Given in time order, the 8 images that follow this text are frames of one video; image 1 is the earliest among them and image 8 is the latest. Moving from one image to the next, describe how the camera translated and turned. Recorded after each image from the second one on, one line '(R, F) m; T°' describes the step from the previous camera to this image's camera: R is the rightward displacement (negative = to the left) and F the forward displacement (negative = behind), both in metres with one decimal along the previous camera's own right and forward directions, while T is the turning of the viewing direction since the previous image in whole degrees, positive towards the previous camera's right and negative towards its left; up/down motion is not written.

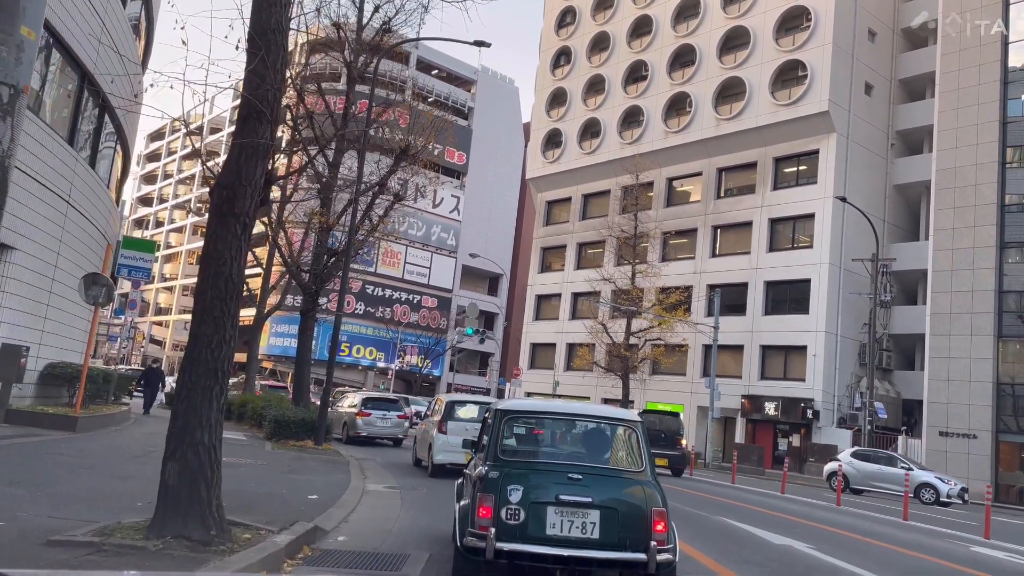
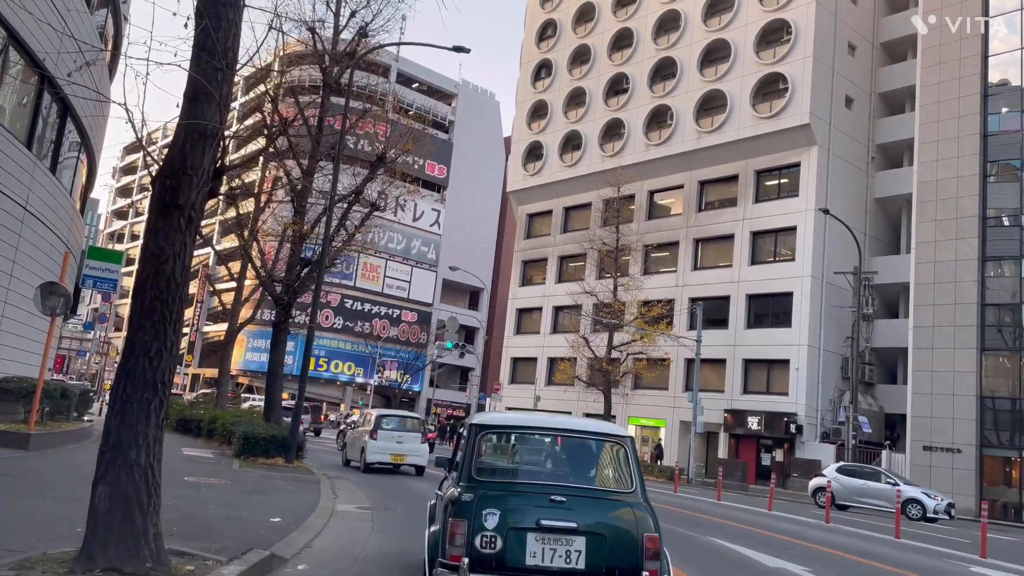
(0.0, +0.6) m; +1°
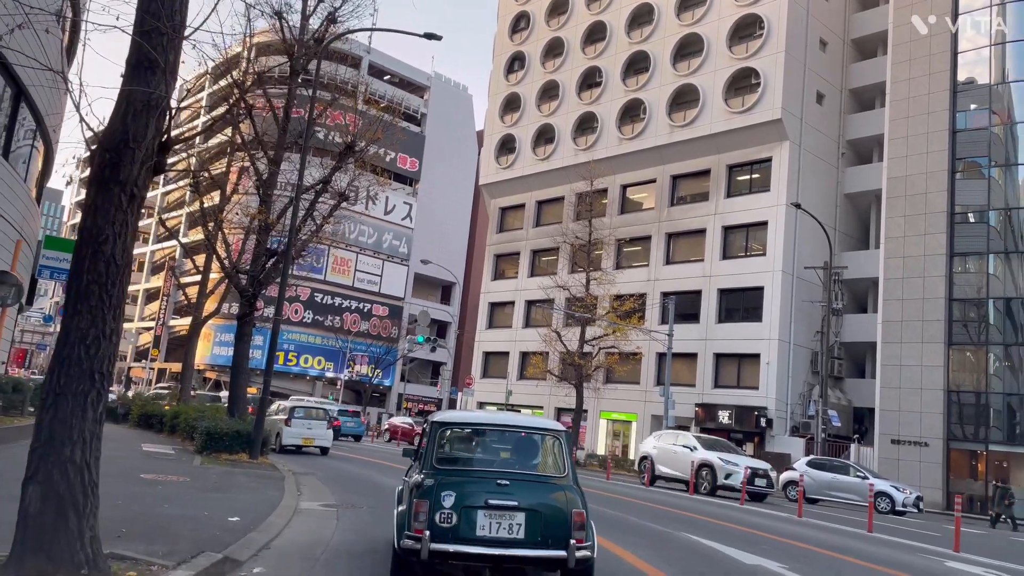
(0.0, +0.3) m; +2°
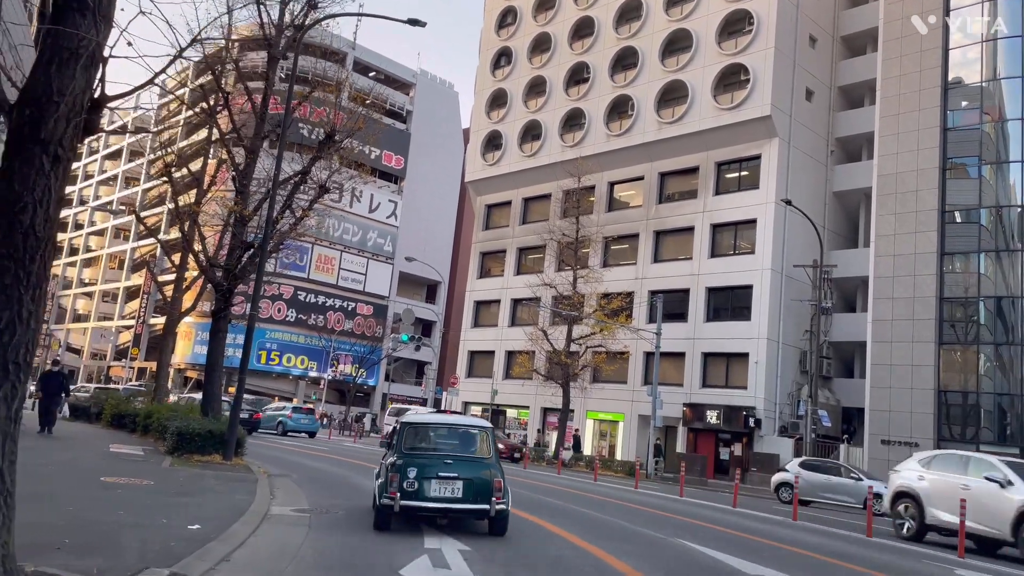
(0.0, +0.6) m; +1°
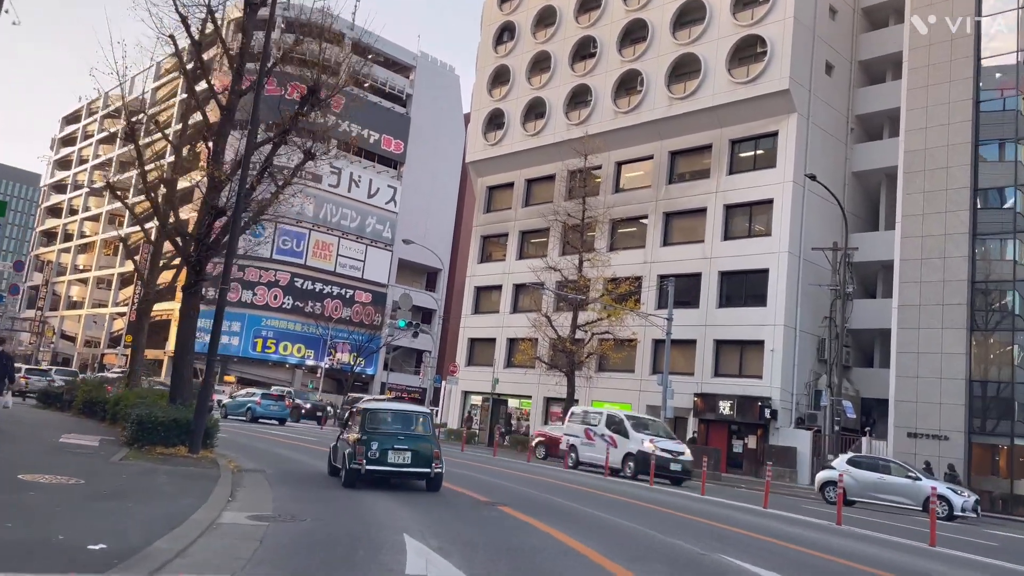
(-0.1, +1.9) m; 0°
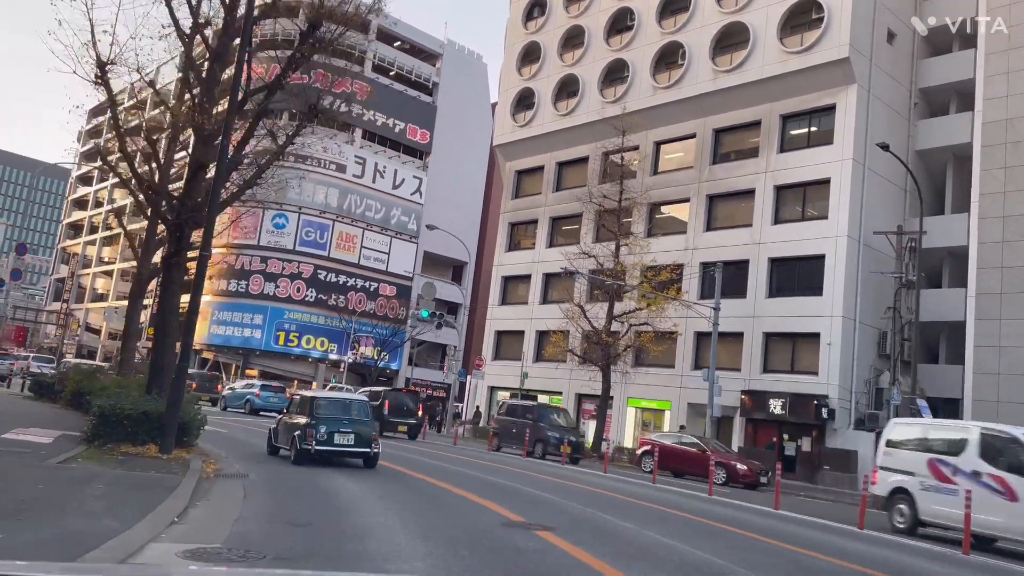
(-0.2, +2.7) m; -2°
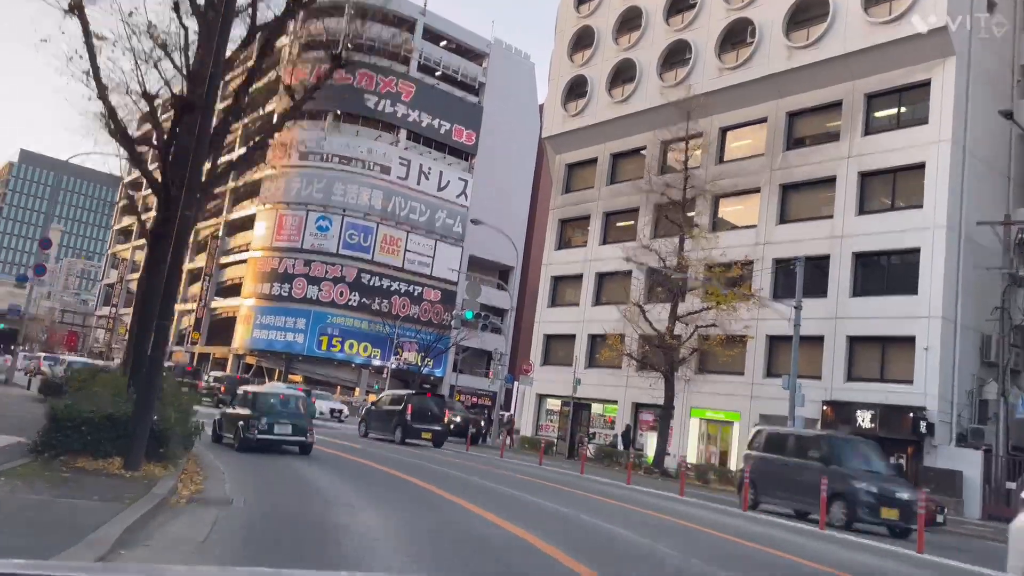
(-0.3, +2.9) m; -3°
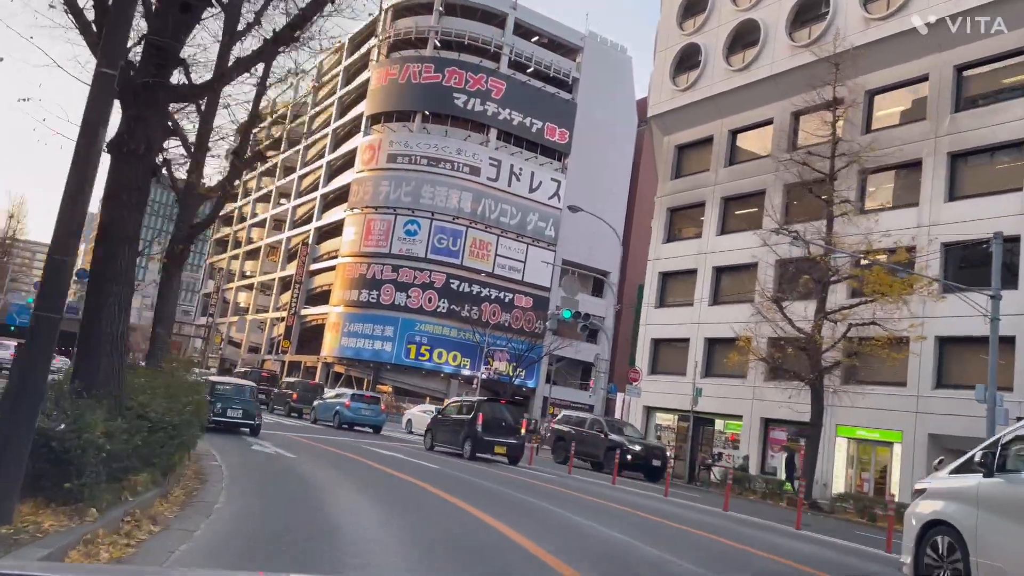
(-0.6, +4.6) m; -6°
